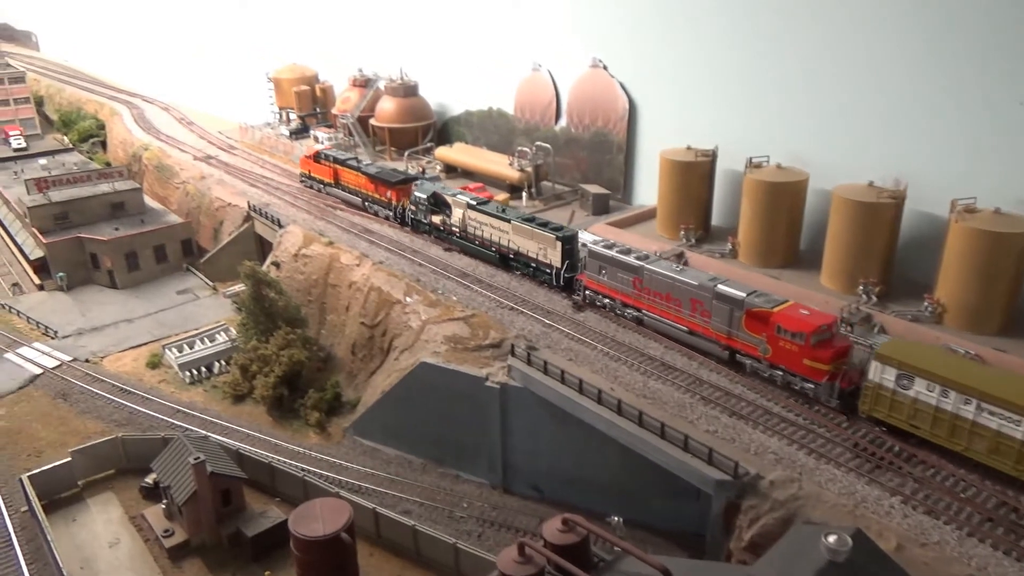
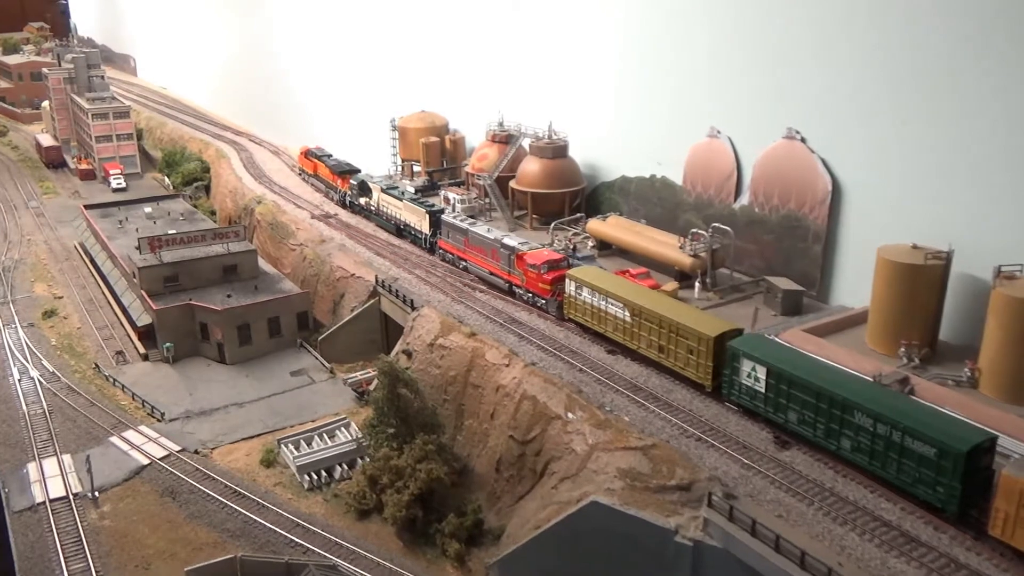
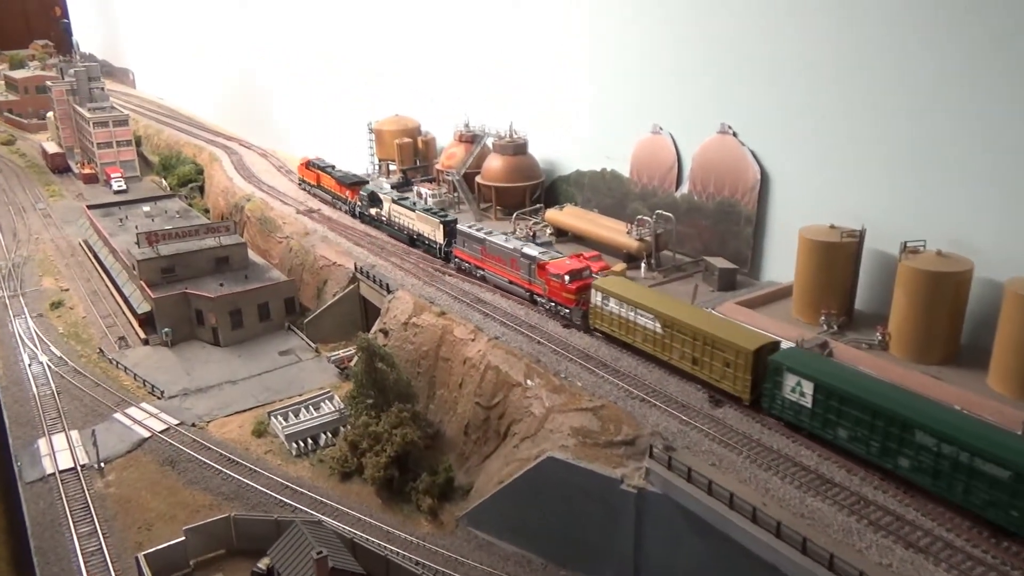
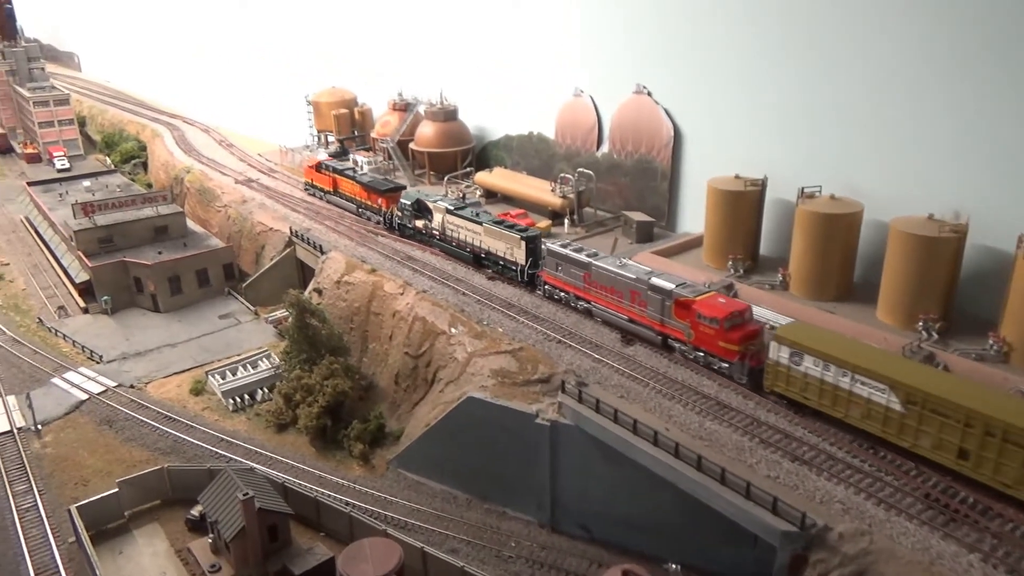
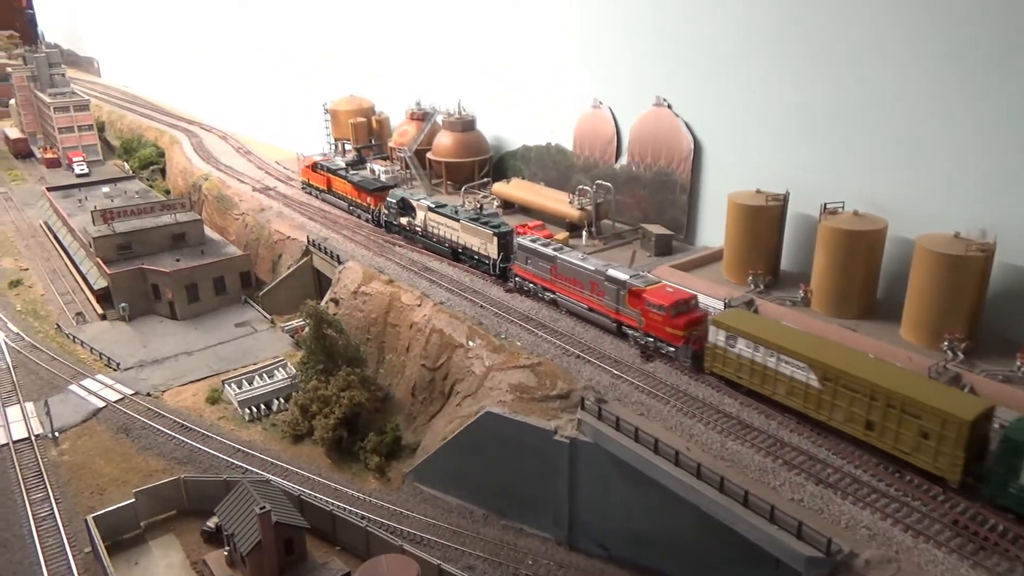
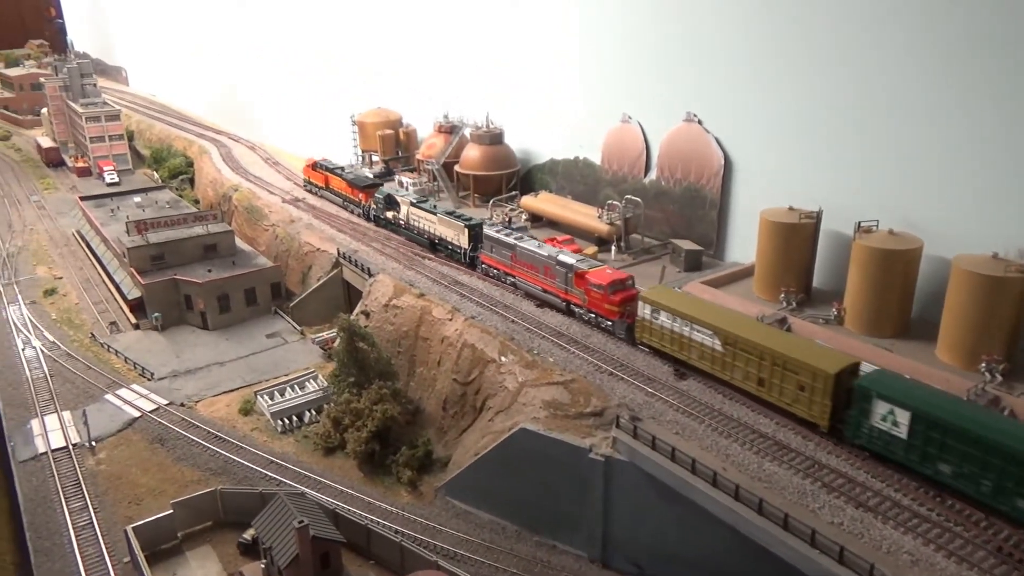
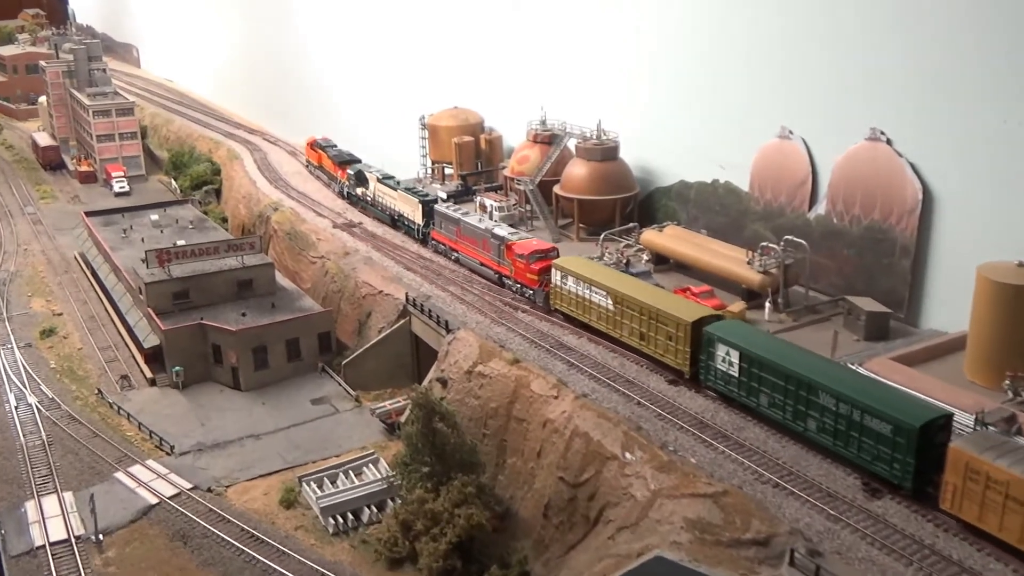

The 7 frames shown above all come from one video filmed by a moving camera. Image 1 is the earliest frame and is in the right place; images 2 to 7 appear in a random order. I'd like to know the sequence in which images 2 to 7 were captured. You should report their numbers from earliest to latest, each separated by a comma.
4, 5, 6, 3, 2, 7
